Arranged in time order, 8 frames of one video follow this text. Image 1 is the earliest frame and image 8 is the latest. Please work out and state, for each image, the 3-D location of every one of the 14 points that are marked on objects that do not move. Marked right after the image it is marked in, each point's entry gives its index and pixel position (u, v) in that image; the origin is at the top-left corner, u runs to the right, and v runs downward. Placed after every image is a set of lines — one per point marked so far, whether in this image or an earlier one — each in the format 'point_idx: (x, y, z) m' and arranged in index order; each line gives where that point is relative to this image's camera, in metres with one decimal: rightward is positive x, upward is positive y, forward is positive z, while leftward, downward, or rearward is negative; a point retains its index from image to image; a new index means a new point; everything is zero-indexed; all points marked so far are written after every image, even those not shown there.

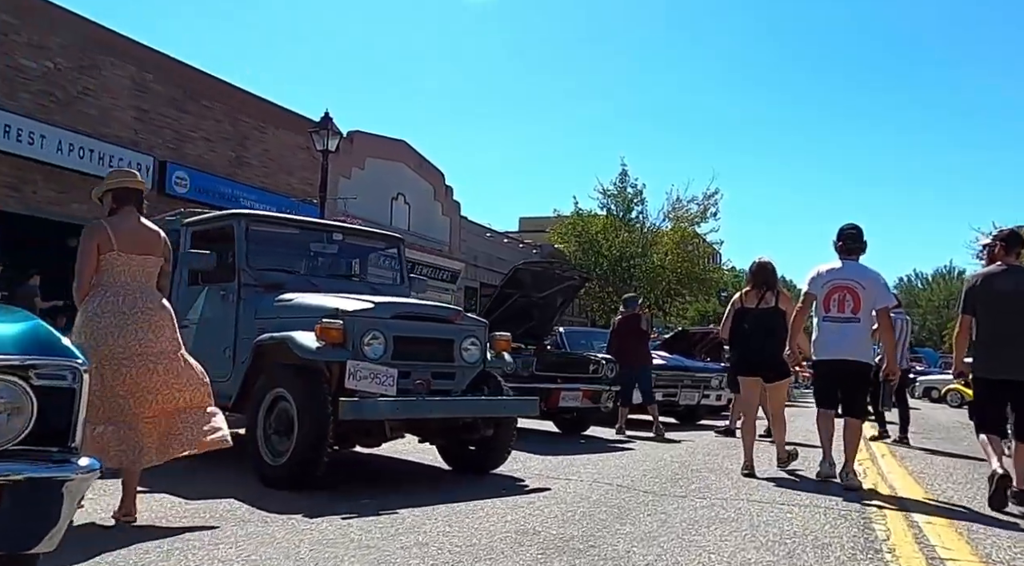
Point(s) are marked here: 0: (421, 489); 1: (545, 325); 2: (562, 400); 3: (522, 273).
0: (-0.6, -1.3, +5.6) m
1: (+0.4, -0.5, +11.0) m
2: (+0.6, -1.3, +9.6) m
3: (+0.1, +0.1, +10.0) m
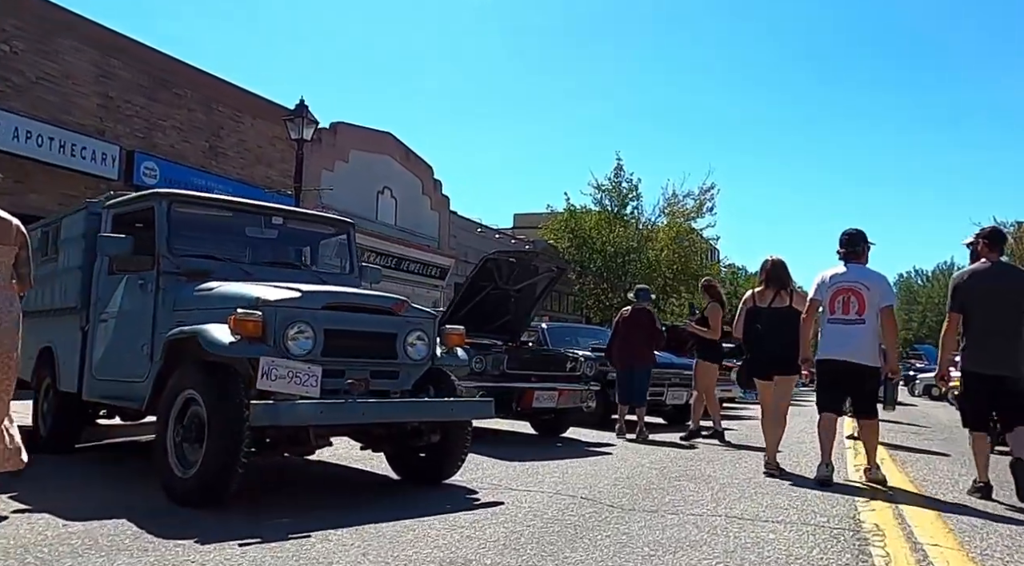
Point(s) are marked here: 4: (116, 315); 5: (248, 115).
0: (-0.9, -1.3, +5.0) m
1: (+0.1, -0.4, +10.3) m
2: (+0.3, -1.2, +9.0) m
3: (-0.2, +0.2, +9.3) m
4: (-2.7, -0.2, +5.9) m
5: (-6.0, +3.8, +19.8) m
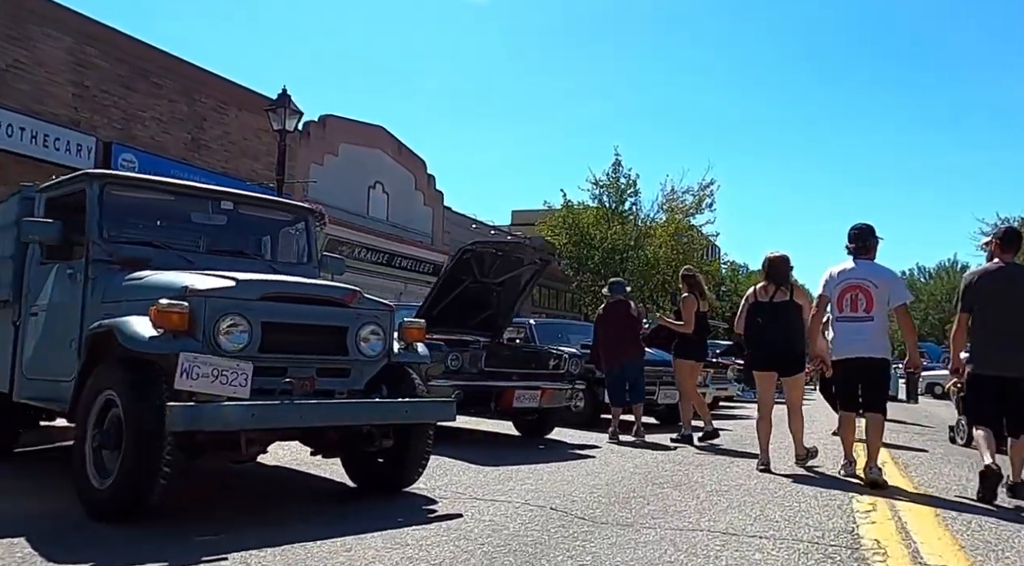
0: (-1.1, -1.2, +4.5) m
1: (-0.1, -0.3, +9.8) m
2: (+0.1, -1.1, +8.5) m
3: (-0.4, +0.3, +8.8) m
4: (-2.9, -0.2, +5.4) m
5: (-6.2, +3.9, +19.3) m
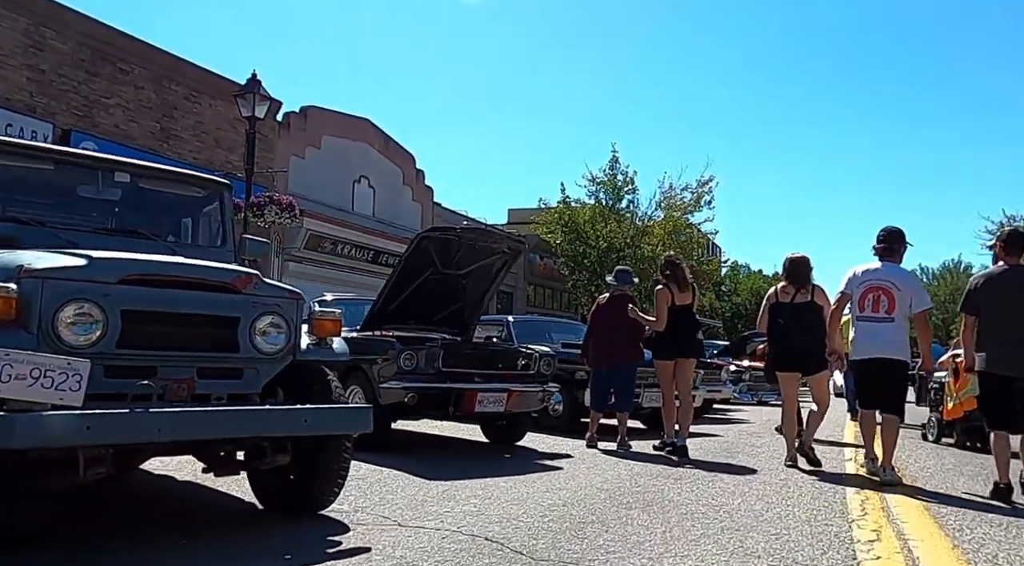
0: (-1.4, -1.1, +3.6) m
1: (-0.4, -0.2, +8.9) m
2: (-0.3, -1.1, +7.6) m
3: (-0.7, +0.4, +7.9) m
4: (-3.2, -0.1, +4.6) m
5: (-6.5, +4.0, +18.4) m
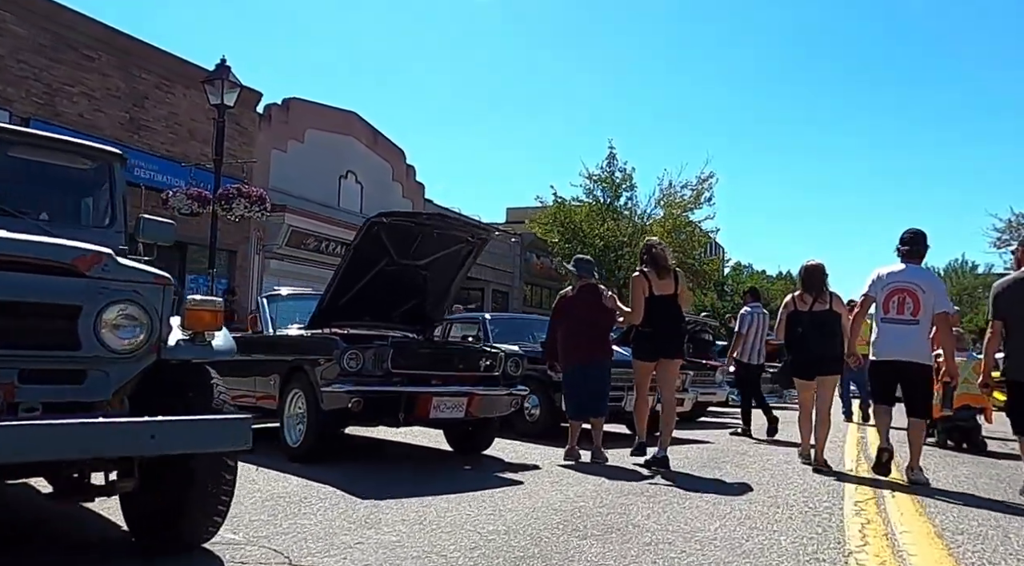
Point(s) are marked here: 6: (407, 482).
0: (-1.8, -1.0, +2.8) m
1: (-0.7, -0.2, +8.1) m
2: (-0.6, -1.0, +6.8) m
3: (-1.0, +0.4, +7.1) m
4: (-3.6, 0.0, +3.8) m
5: (-6.7, +4.0, +17.7) m
6: (-0.7, -1.4, +6.2) m
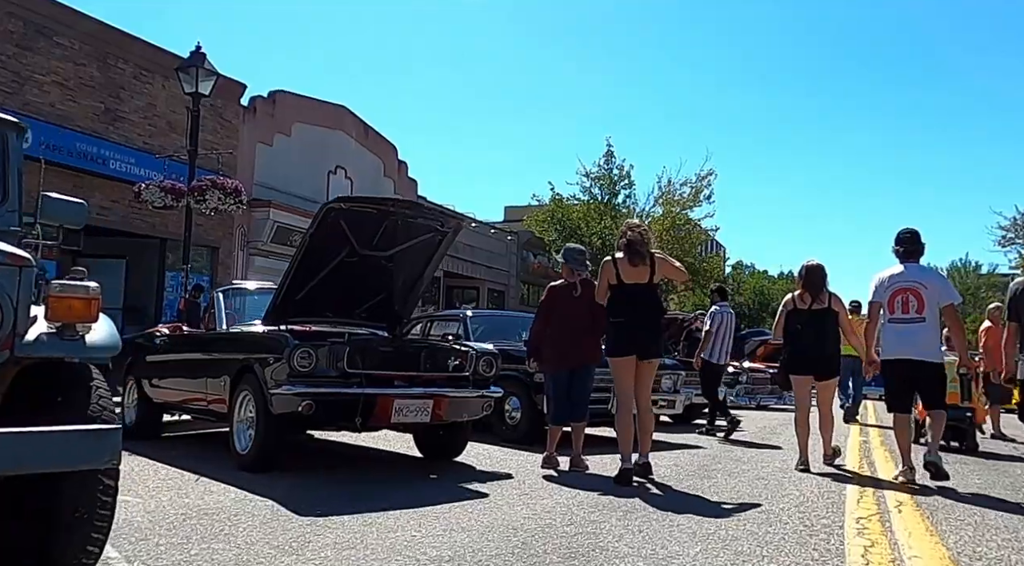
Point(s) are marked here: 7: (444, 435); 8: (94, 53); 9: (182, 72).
0: (-2.0, -1.0, +2.2) m
1: (-1.0, -0.1, +7.5) m
2: (-0.8, -0.9, +6.2) m
3: (-1.3, +0.5, +6.6) m
4: (-3.8, +0.1, +3.2) m
5: (-6.9, +4.1, +17.1) m
6: (-1.0, -1.3, +5.6) m
7: (-0.6, -1.3, +7.3) m
8: (-7.6, +4.2, +15.7) m
9: (-5.2, +3.4, +13.8) m
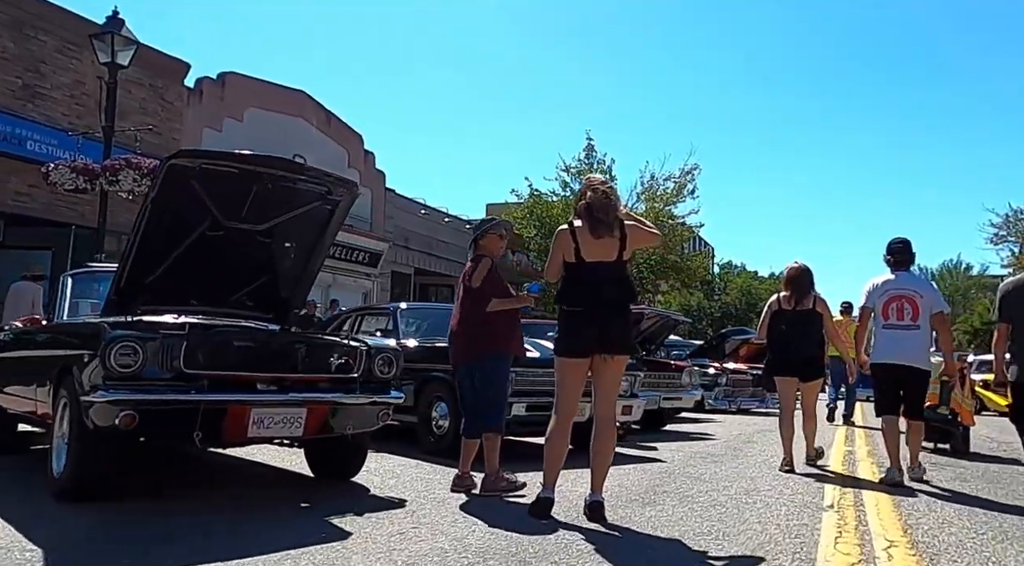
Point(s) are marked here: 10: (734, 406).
0: (-2.6, -0.9, +0.9) m
1: (-1.6, 0.0, +6.2) m
2: (-1.4, -0.8, +4.9) m
3: (-1.9, +0.6, +5.2) m
4: (-4.4, +0.2, +1.8) m
5: (-7.7, +4.2, +15.7) m
6: (-1.6, -1.2, +4.2) m
7: (-1.2, -1.2, +6.0) m
8: (-8.3, +4.3, +14.4) m
9: (-5.9, +3.5, +12.5) m
10: (+4.2, -2.3, +16.4) m
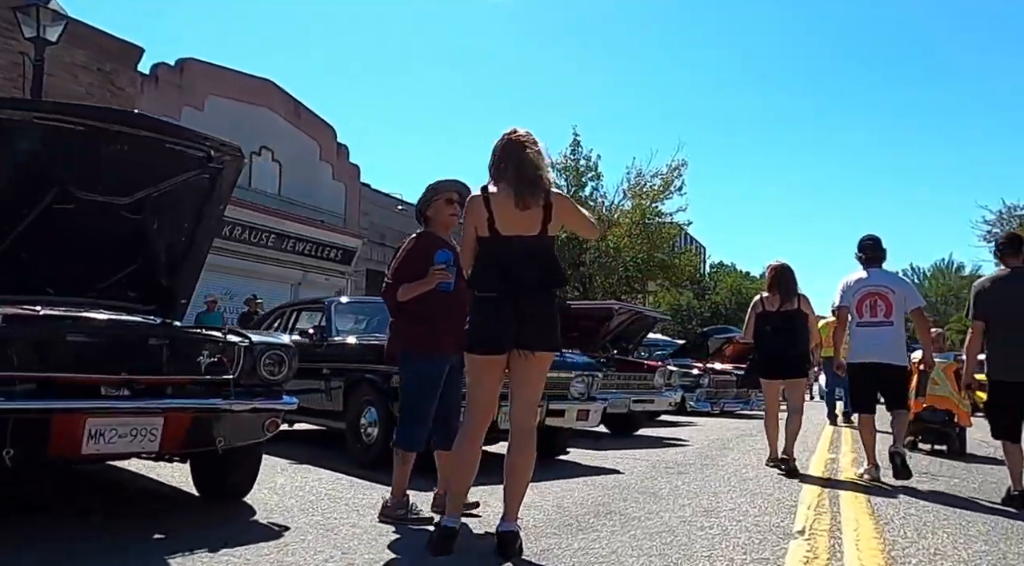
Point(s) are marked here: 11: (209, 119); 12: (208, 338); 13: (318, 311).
0: (-3.0, -0.8, 0.0) m
1: (-2.1, +0.1, +5.3) m
2: (-1.9, -0.7, +4.0) m
3: (-2.4, +0.7, +4.3) m
4: (-4.8, +0.3, +0.9) m
5: (-8.2, +4.3, +14.7) m
6: (-2.1, -1.1, +3.3) m
7: (-1.7, -1.1, +5.1) m
8: (-8.8, +4.4, +13.4) m
9: (-6.5, +3.6, +11.5) m
10: (+3.6, -2.3, +15.5) m
11: (-6.9, +3.7, +19.7) m
12: (-1.6, -0.3, +4.5) m
13: (-1.9, -0.3, +8.6) m
